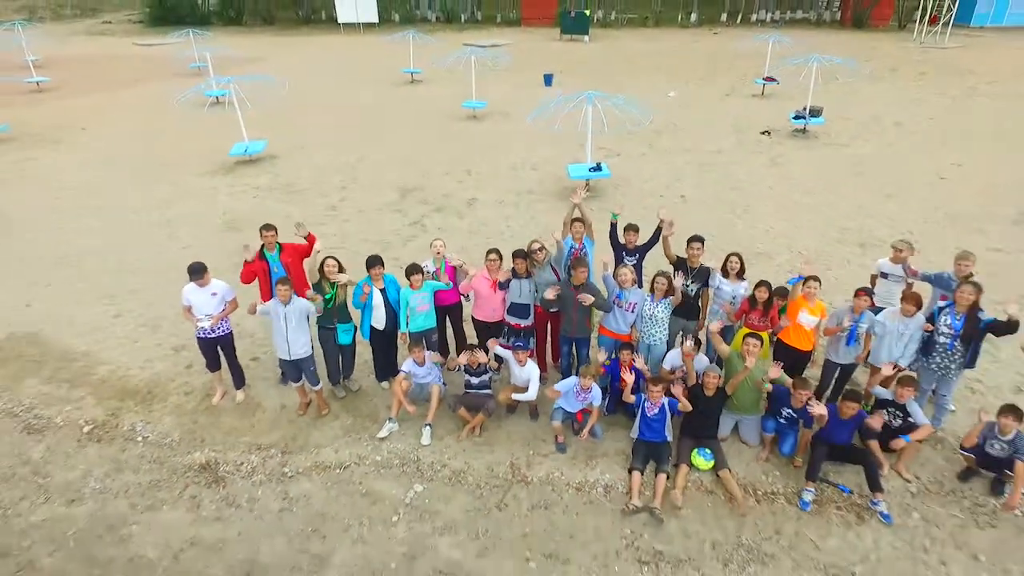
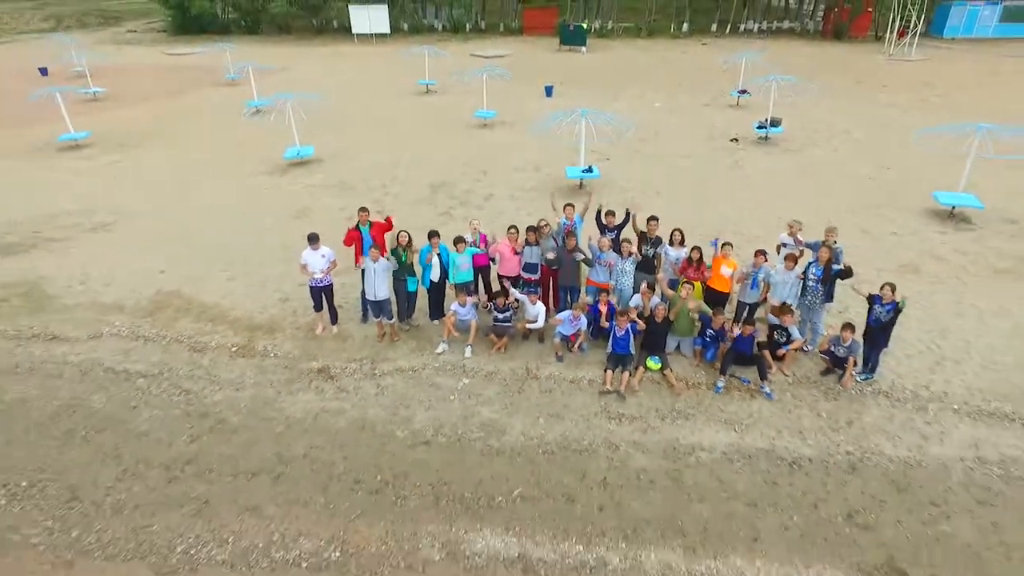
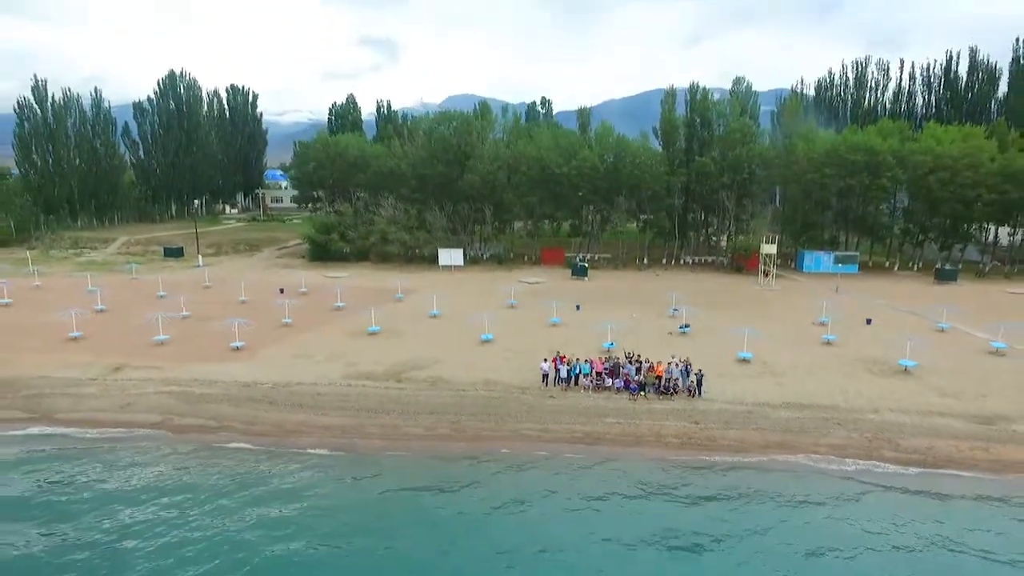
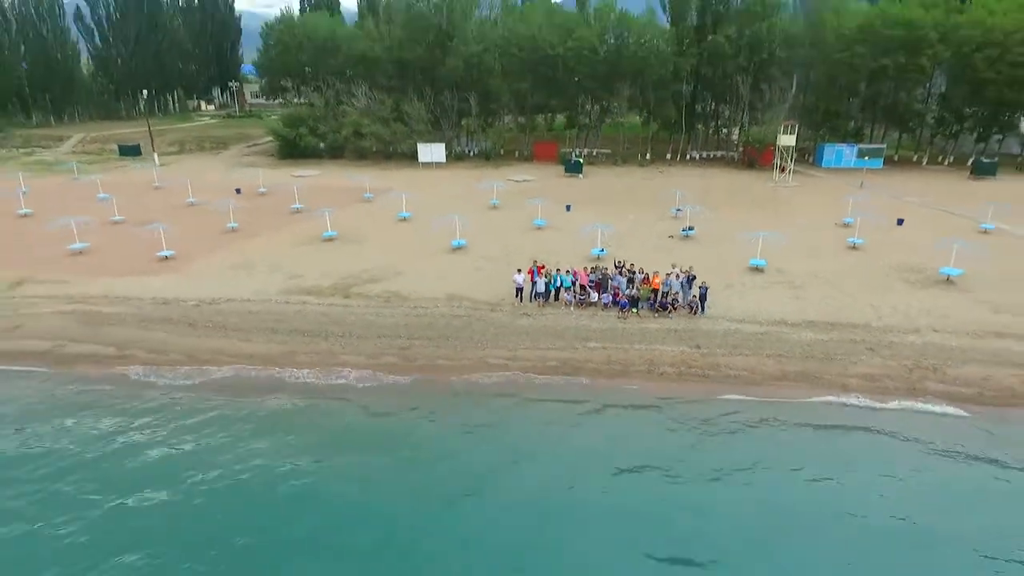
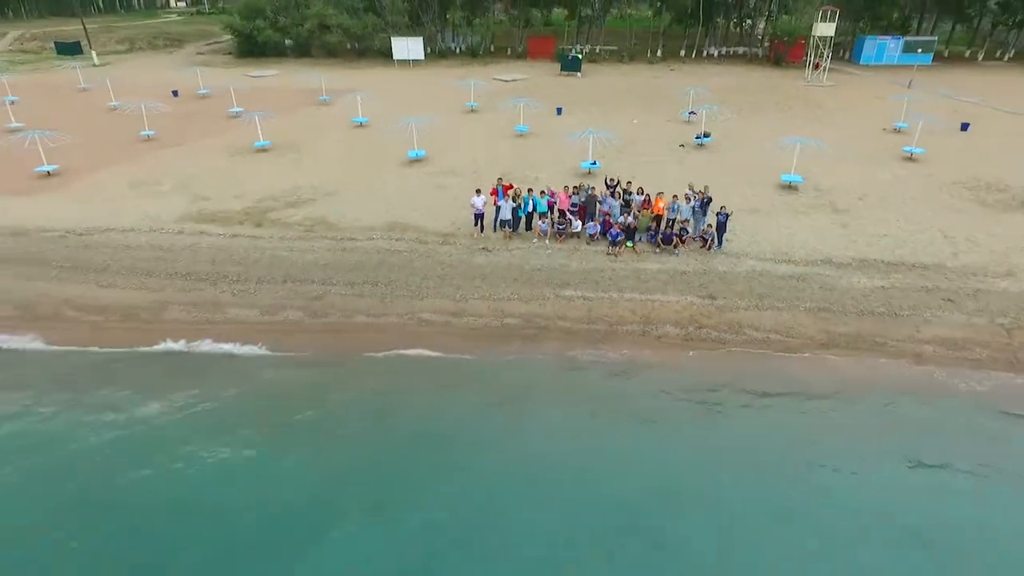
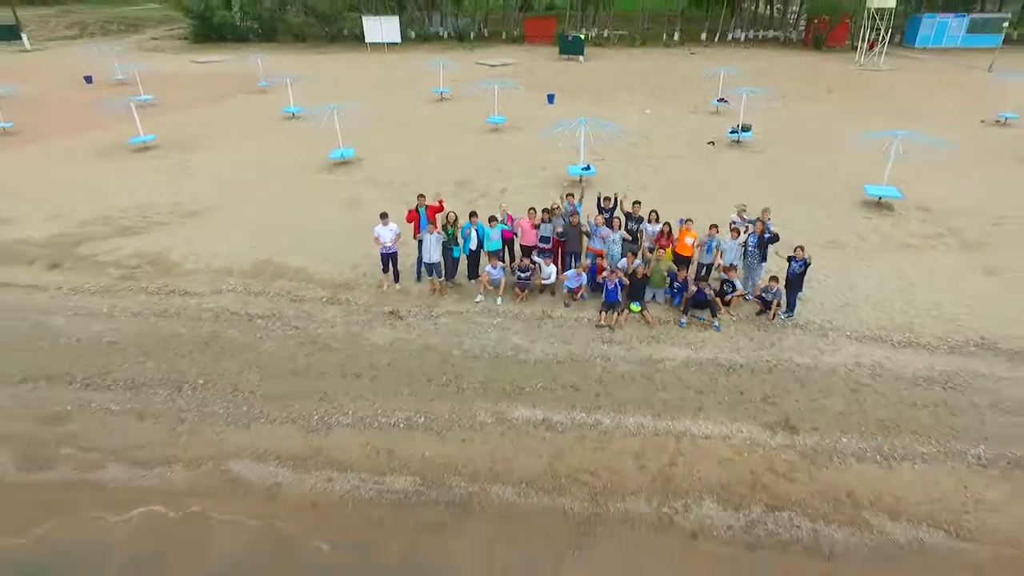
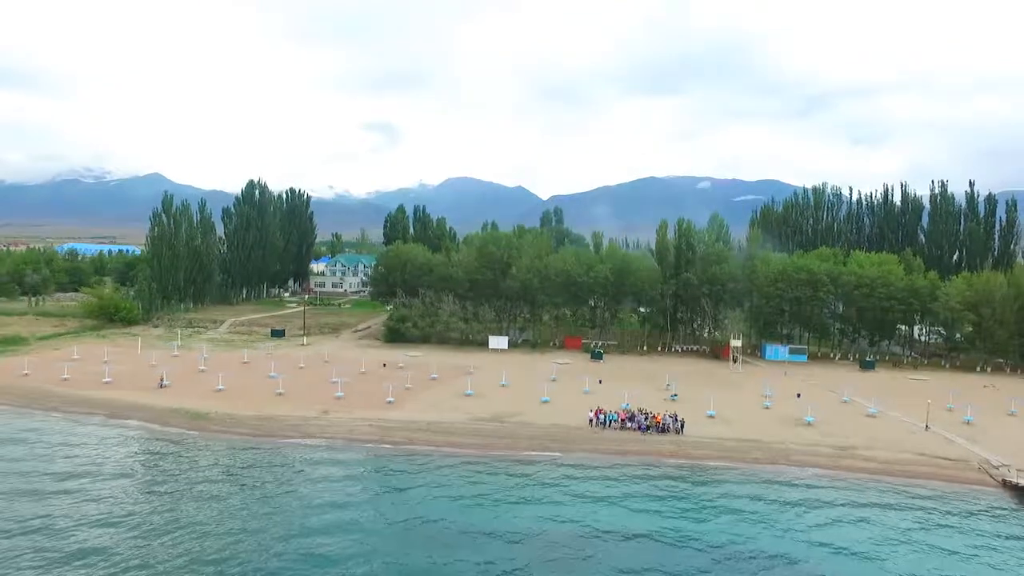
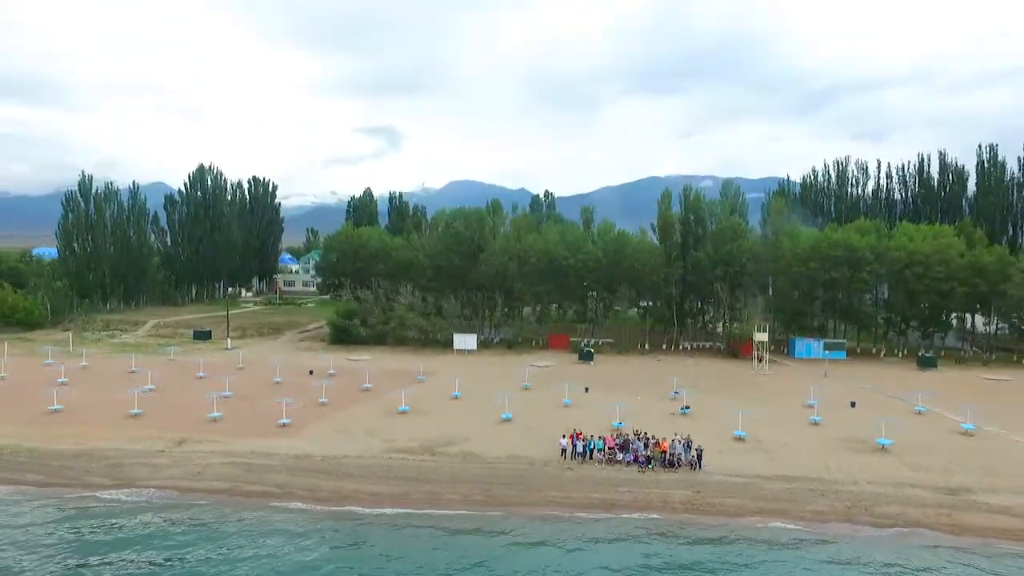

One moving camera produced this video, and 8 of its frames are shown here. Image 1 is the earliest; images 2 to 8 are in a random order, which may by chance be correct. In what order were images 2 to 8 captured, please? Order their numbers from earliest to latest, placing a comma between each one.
2, 6, 5, 4, 3, 8, 7
